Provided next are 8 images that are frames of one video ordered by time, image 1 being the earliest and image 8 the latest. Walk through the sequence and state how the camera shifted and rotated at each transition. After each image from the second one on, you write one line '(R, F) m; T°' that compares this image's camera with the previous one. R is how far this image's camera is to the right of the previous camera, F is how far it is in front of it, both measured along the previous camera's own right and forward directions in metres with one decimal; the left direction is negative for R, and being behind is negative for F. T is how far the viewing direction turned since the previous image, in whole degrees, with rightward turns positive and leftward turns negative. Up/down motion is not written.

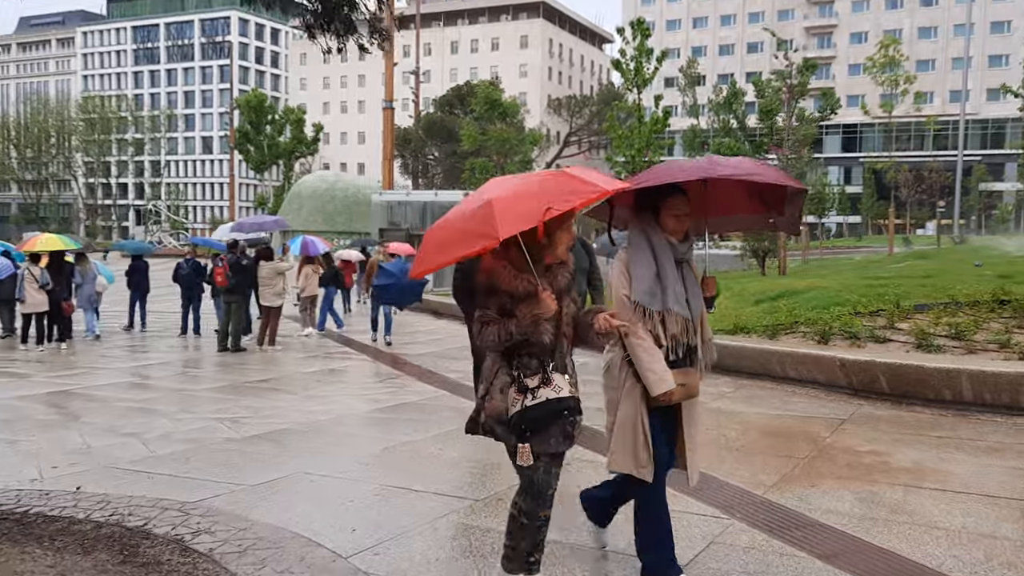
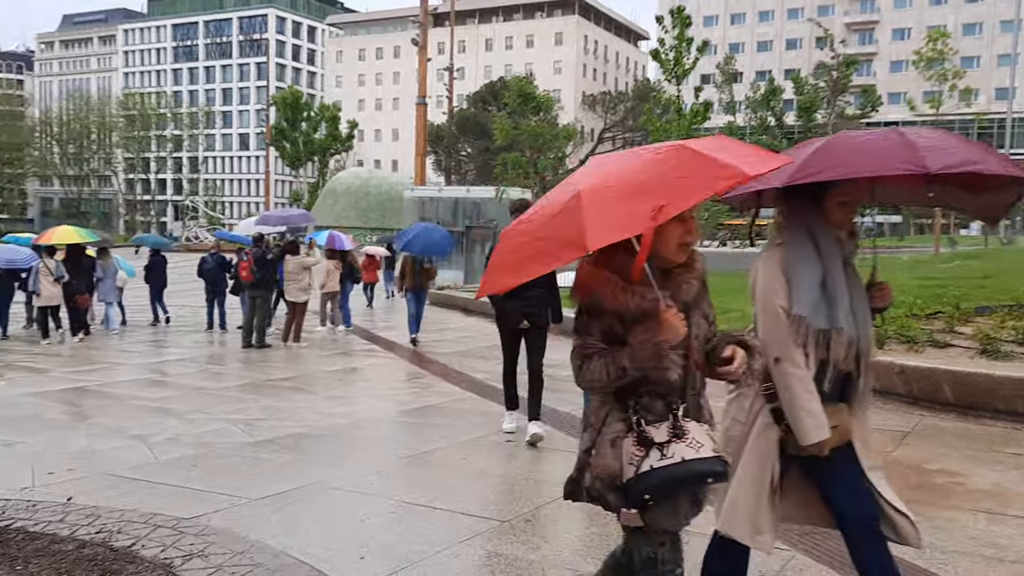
(0.0, +0.5) m; -2°
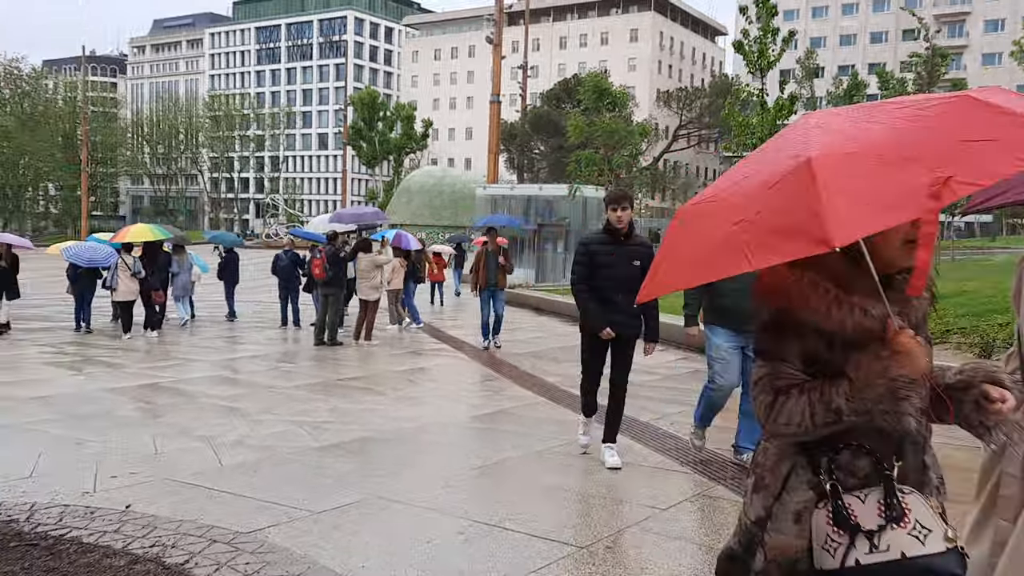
(0.0, +0.3) m; -5°
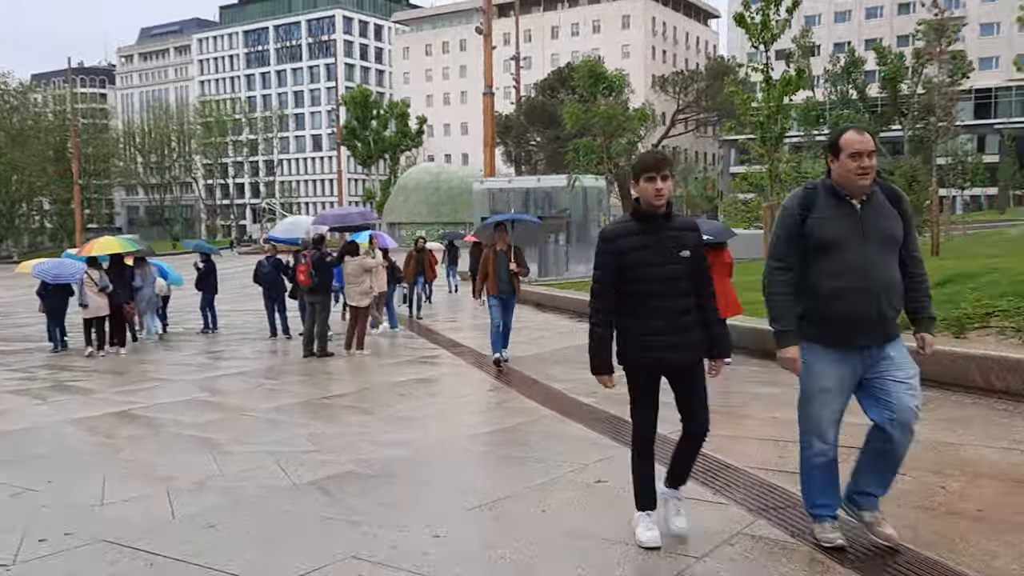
(+0.1, +0.8) m; 0°
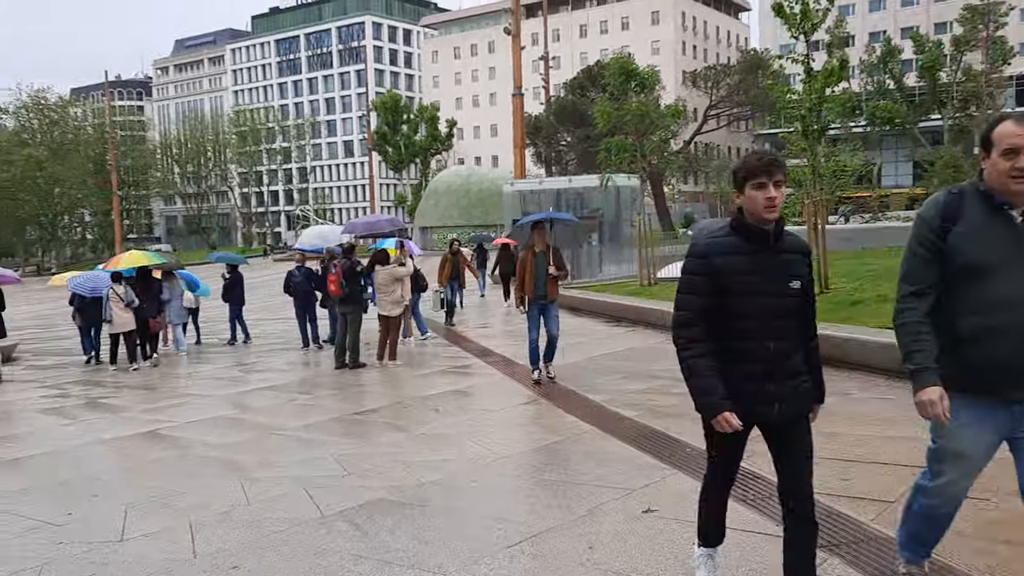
(0.0, +0.3) m; -2°
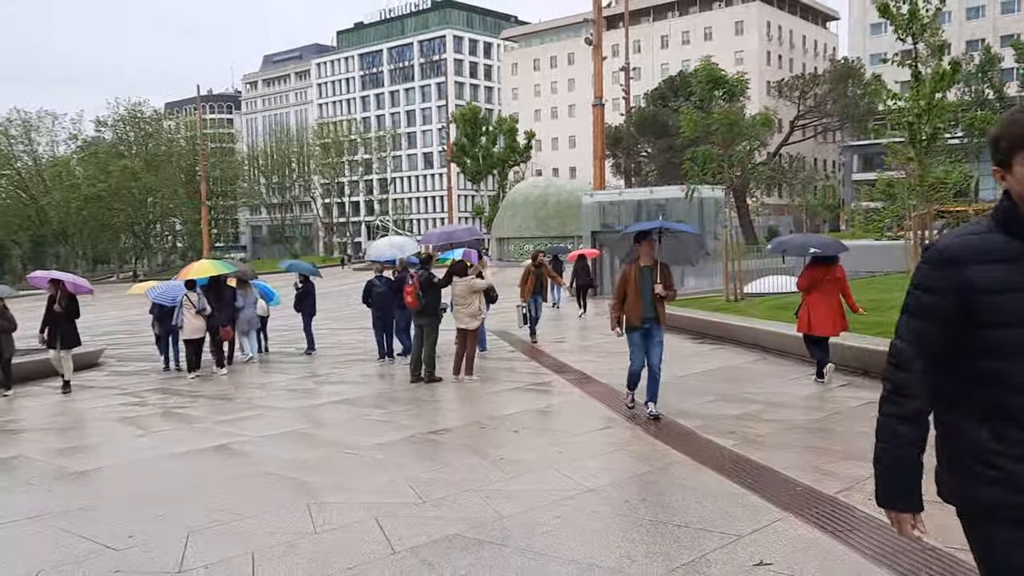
(-0.1, +0.5) m; -5°
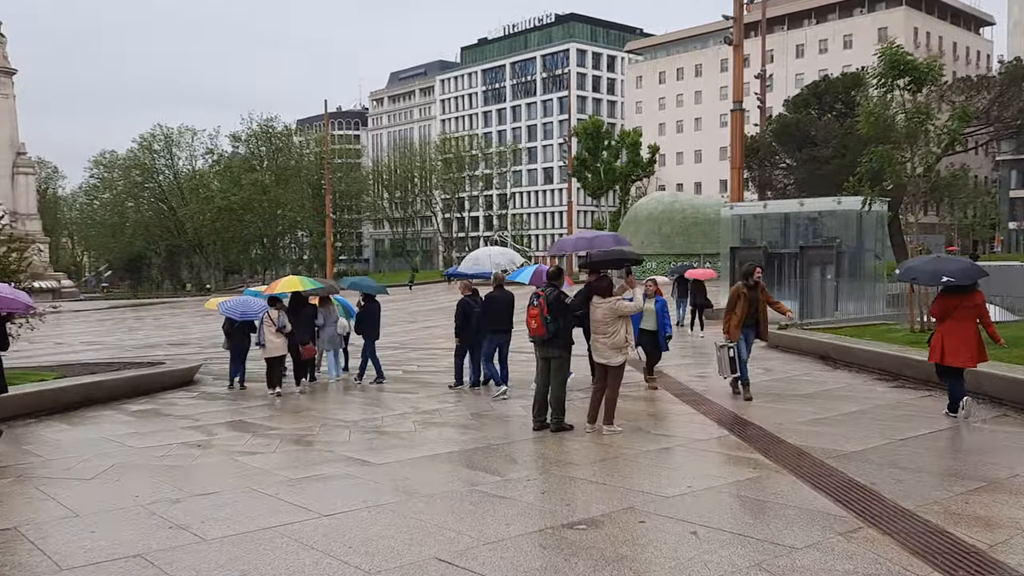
(-0.4, +2.4) m; -8°
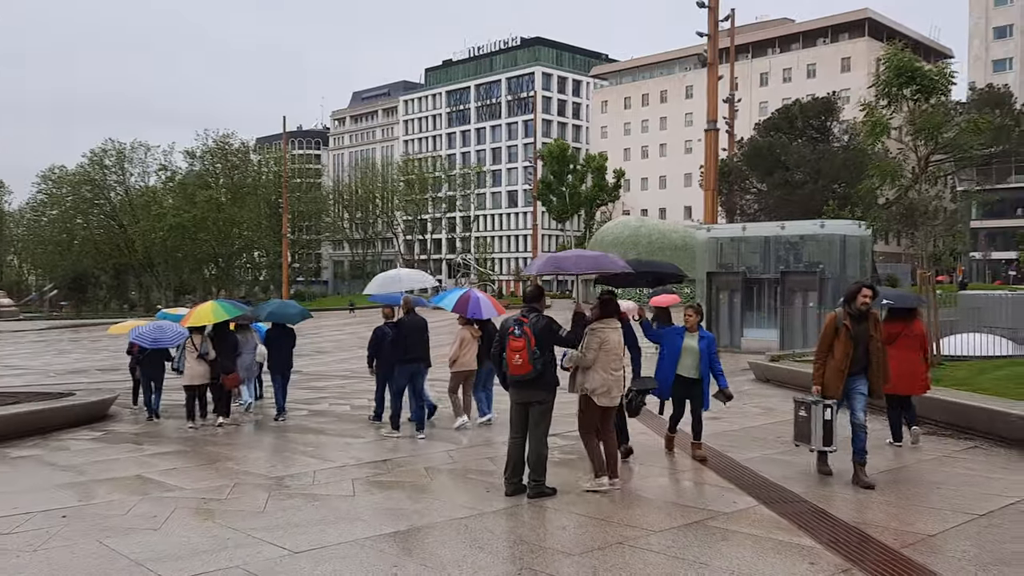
(0.0, +1.8) m; +3°
